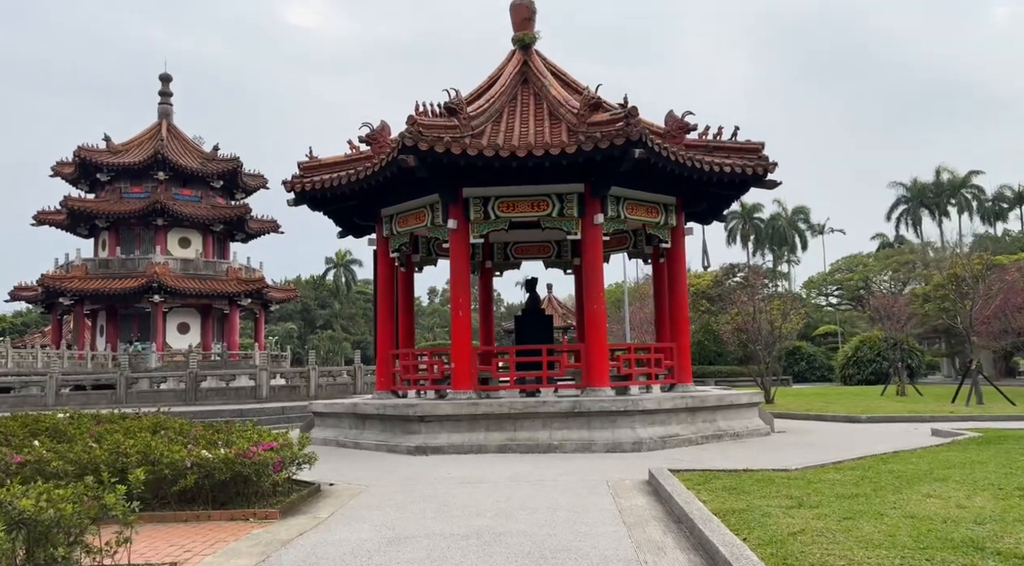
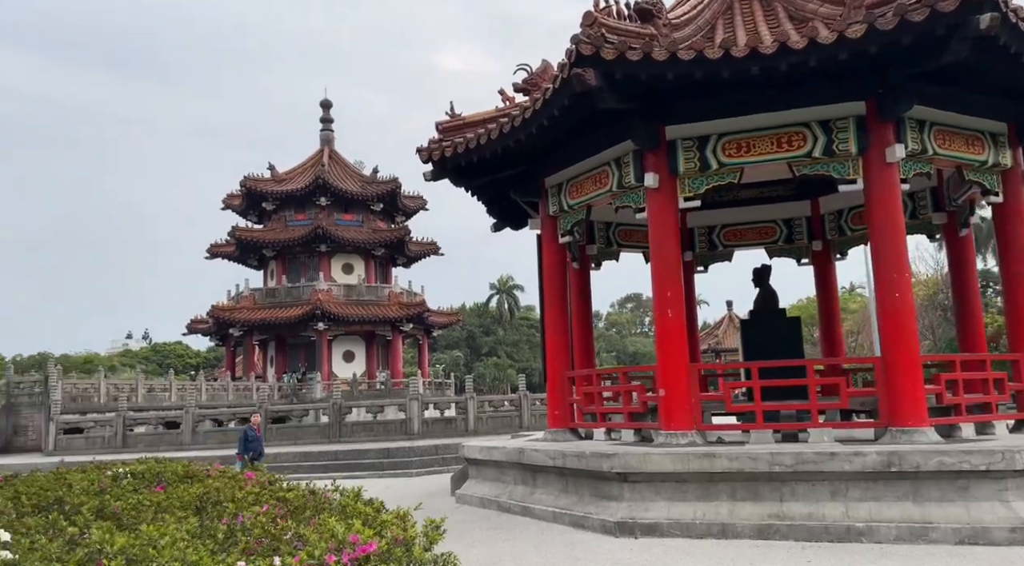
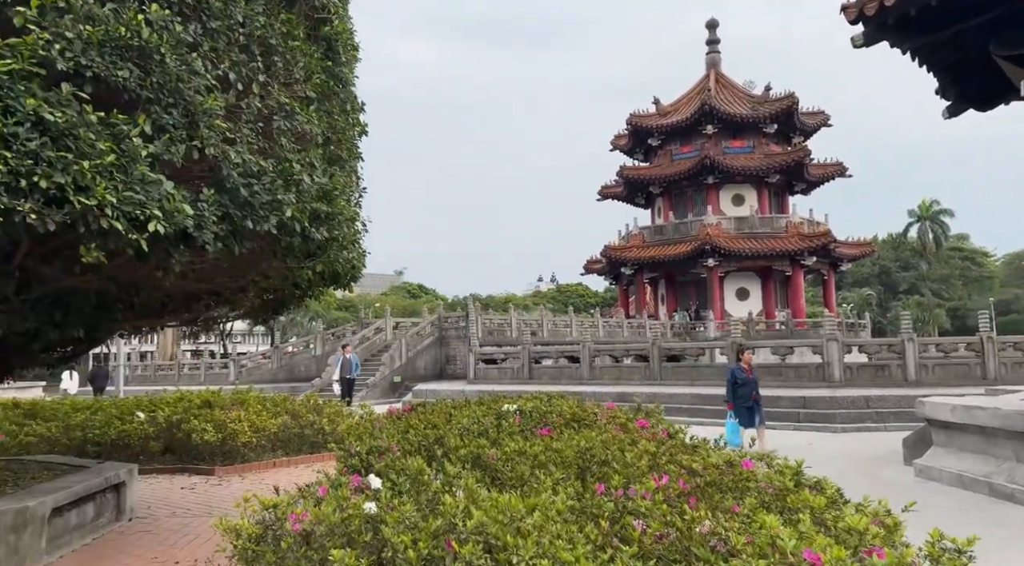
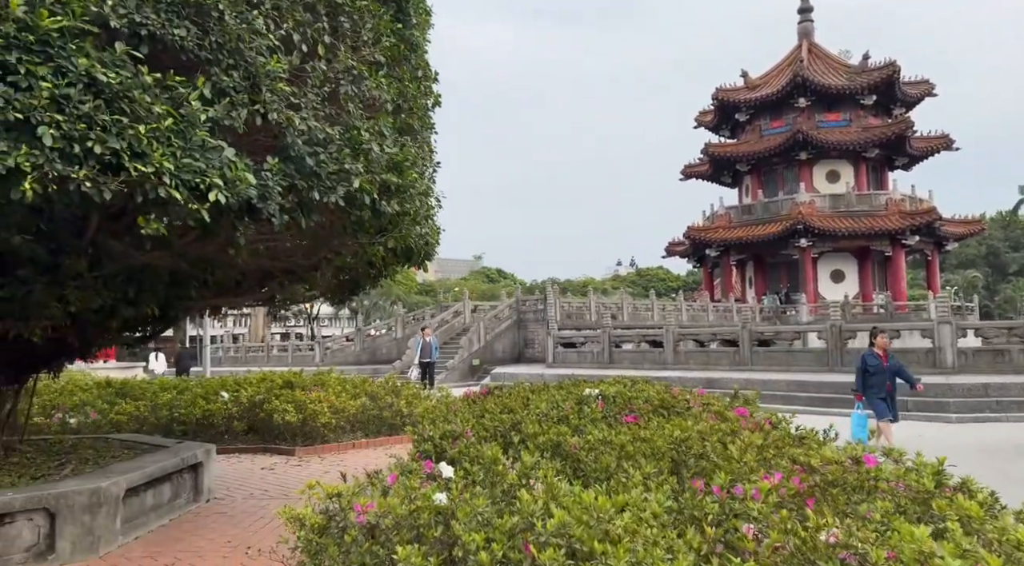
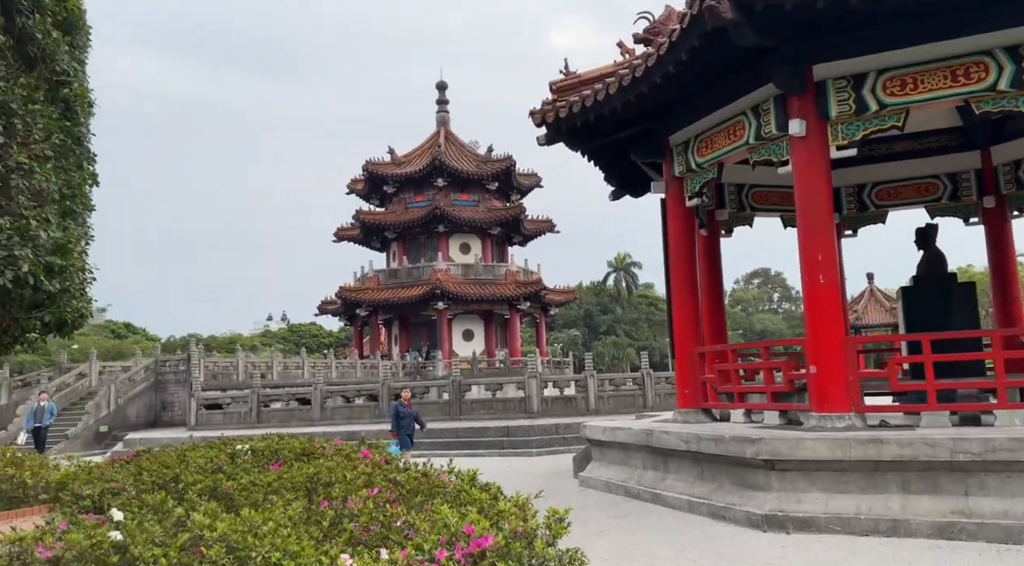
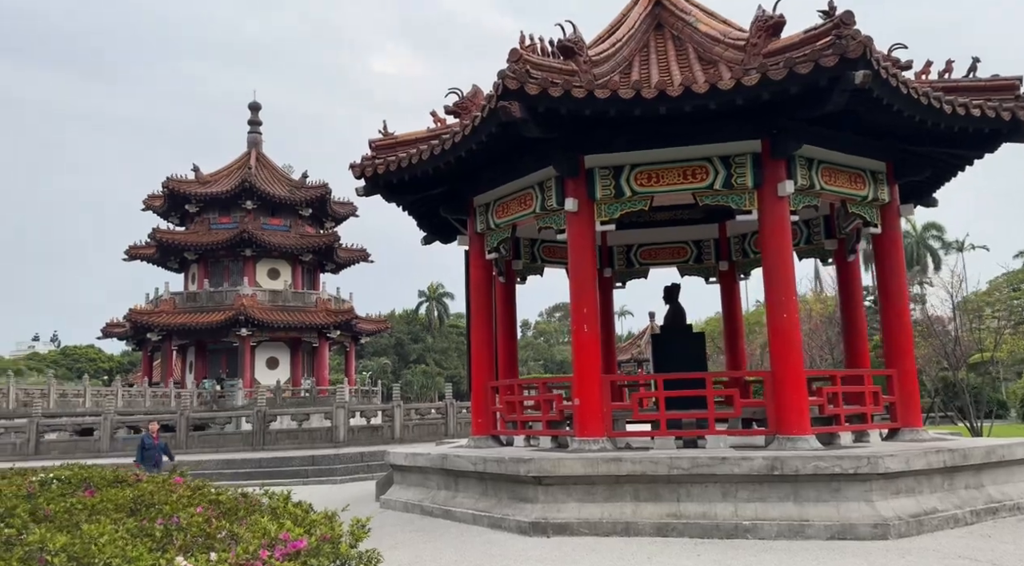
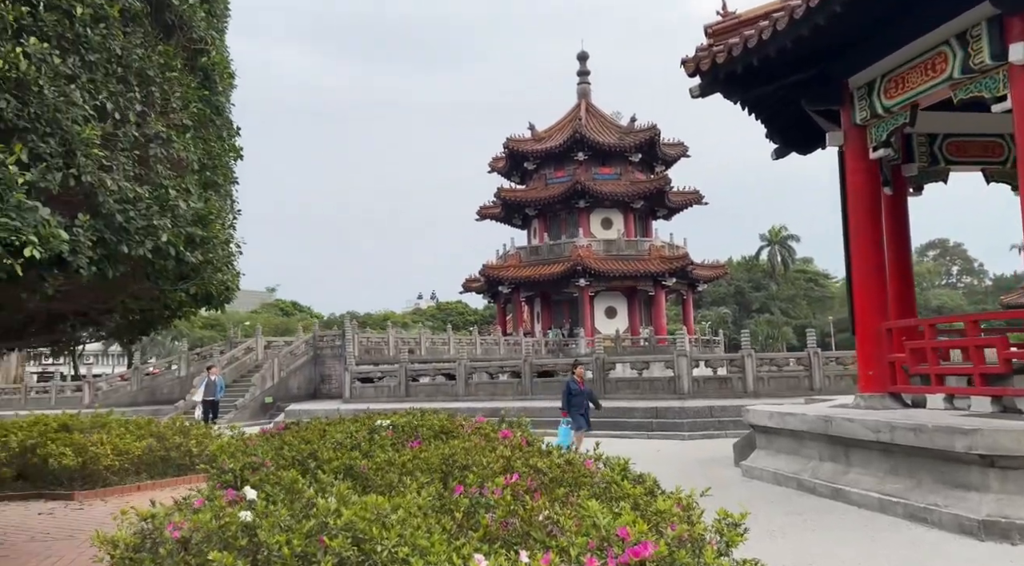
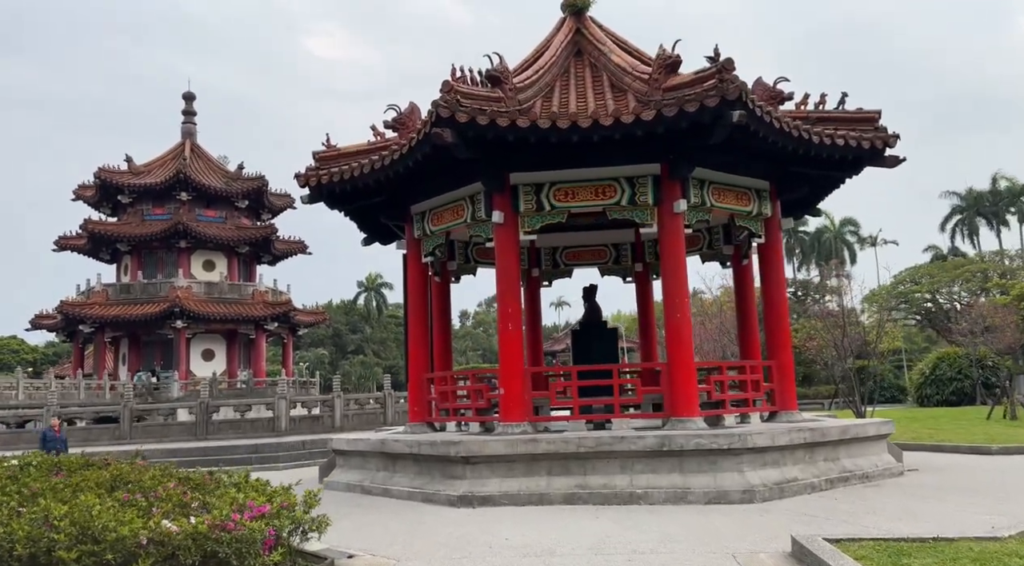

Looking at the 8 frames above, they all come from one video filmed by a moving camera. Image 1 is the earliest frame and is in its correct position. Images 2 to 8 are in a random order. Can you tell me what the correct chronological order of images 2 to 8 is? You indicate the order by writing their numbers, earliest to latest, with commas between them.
8, 6, 2, 5, 7, 3, 4
